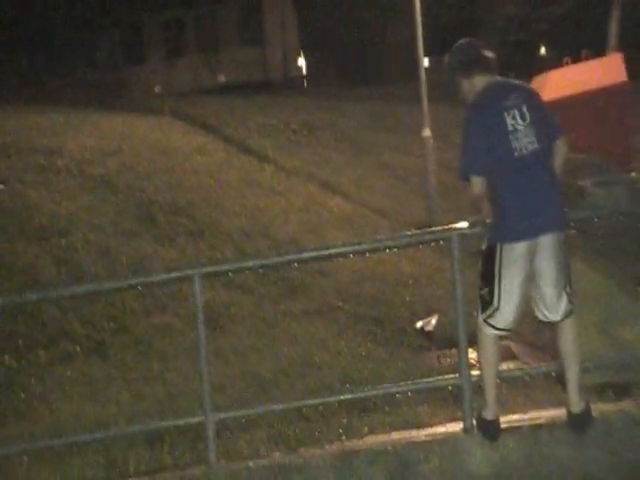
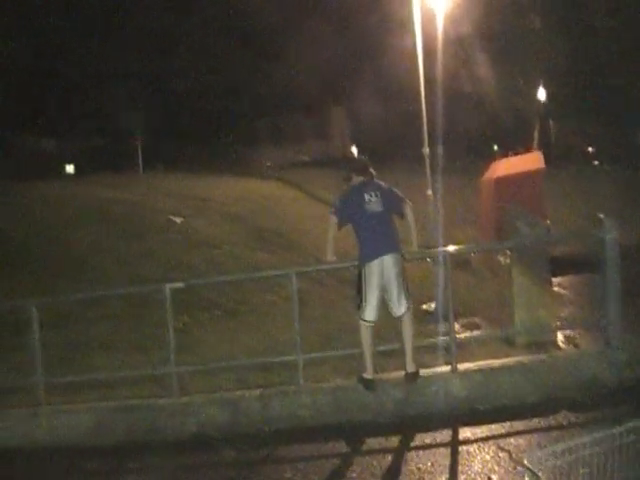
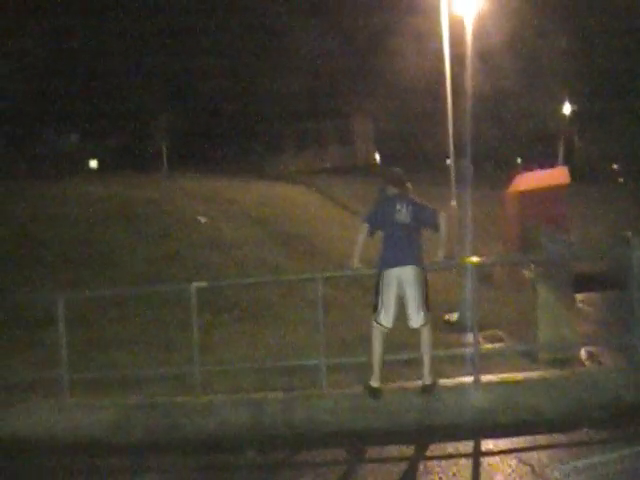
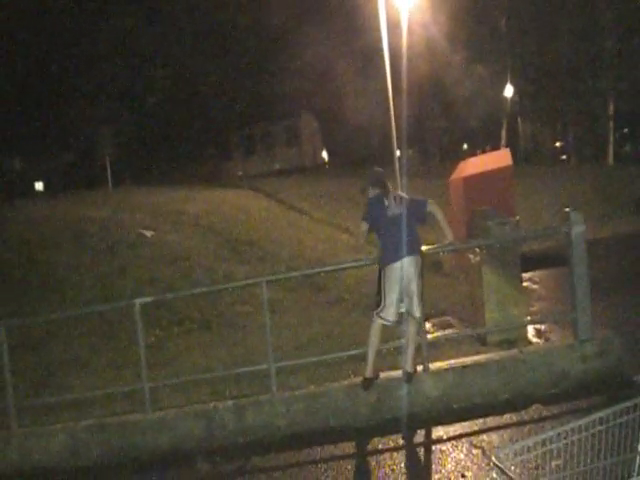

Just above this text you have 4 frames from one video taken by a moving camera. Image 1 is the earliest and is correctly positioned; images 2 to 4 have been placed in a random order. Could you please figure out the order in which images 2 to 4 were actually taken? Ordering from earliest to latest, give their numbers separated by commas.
4, 2, 3
